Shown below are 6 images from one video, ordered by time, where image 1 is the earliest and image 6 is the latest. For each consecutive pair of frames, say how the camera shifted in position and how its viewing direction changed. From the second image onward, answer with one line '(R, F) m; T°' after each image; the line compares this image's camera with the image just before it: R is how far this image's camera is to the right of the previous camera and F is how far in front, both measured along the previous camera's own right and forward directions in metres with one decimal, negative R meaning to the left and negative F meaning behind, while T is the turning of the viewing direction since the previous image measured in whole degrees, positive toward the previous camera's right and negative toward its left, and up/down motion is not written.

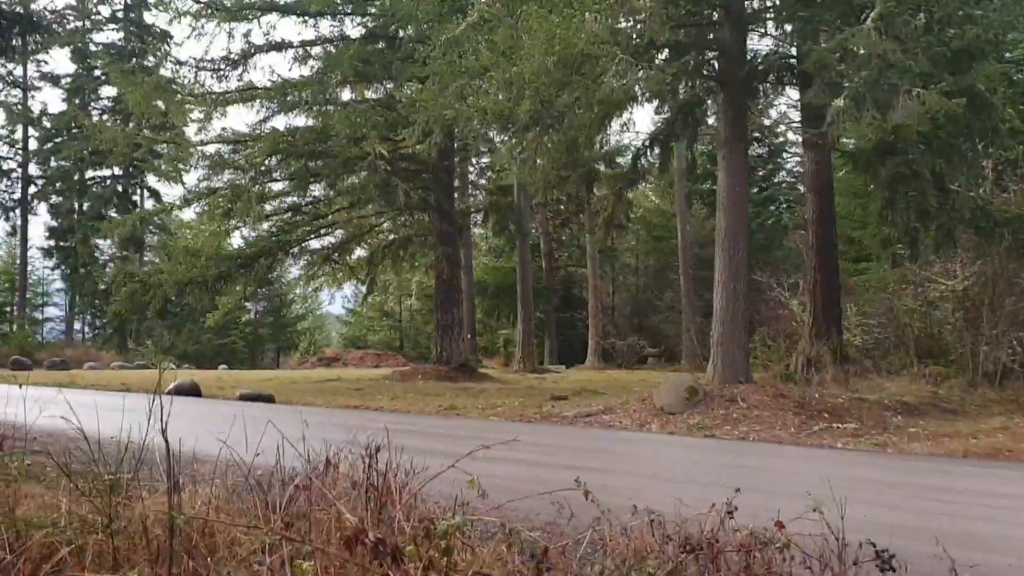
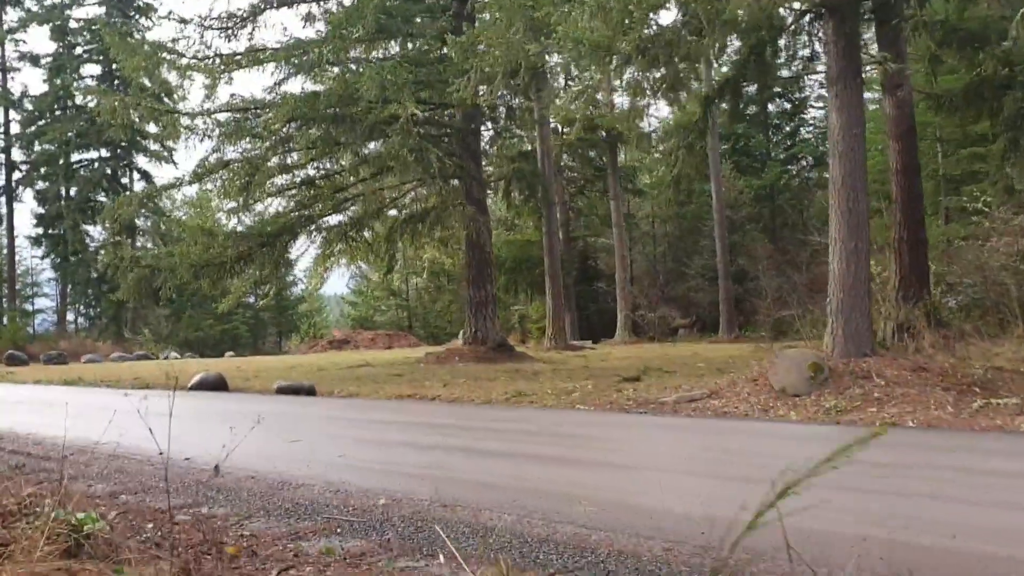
(-1.0, +1.3) m; +1°
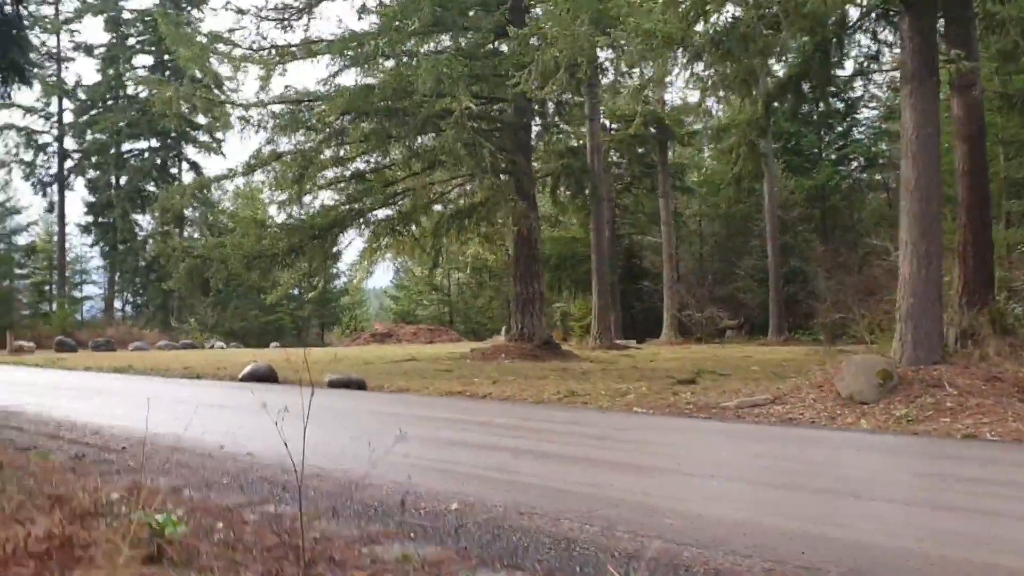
(-0.2, +0.1) m; -3°
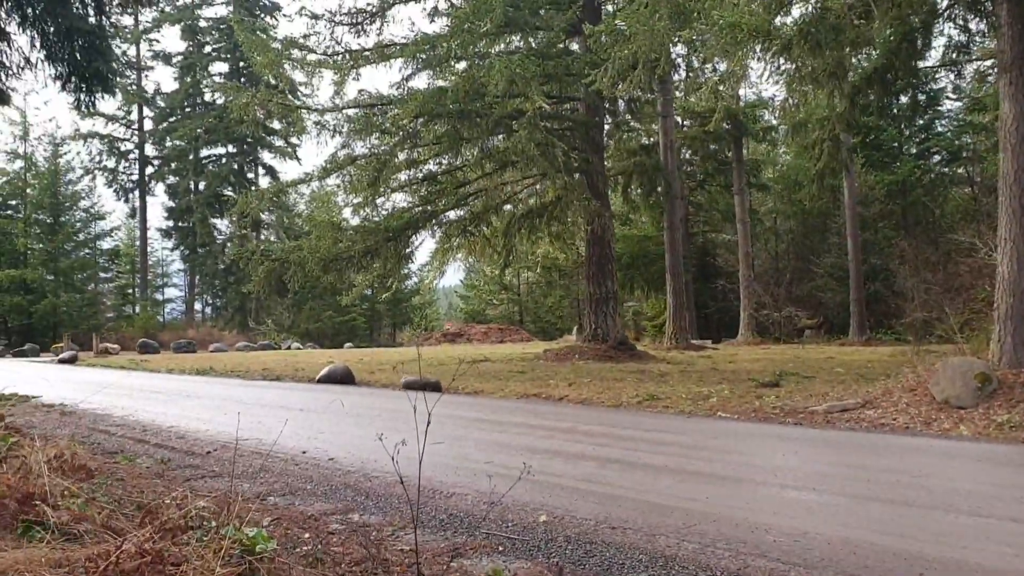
(-0.1, +0.1) m; -5°
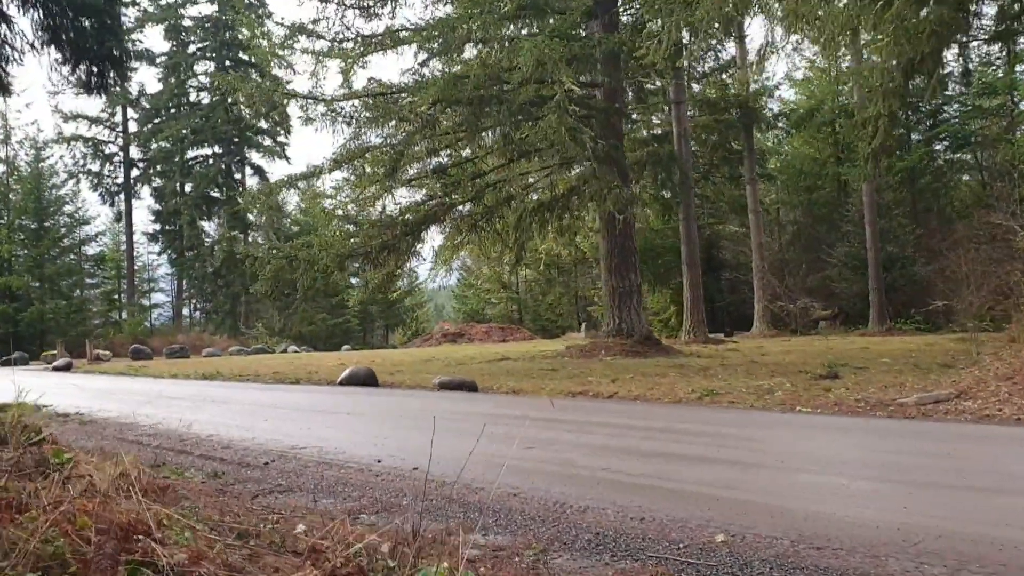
(-0.7, +0.6) m; +1°
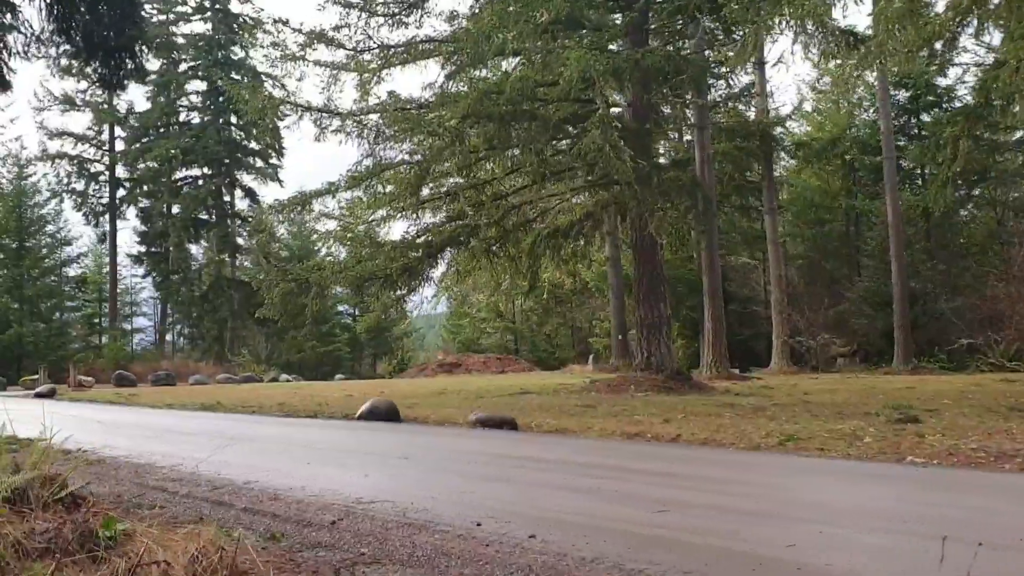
(-0.7, +0.9) m; +1°
